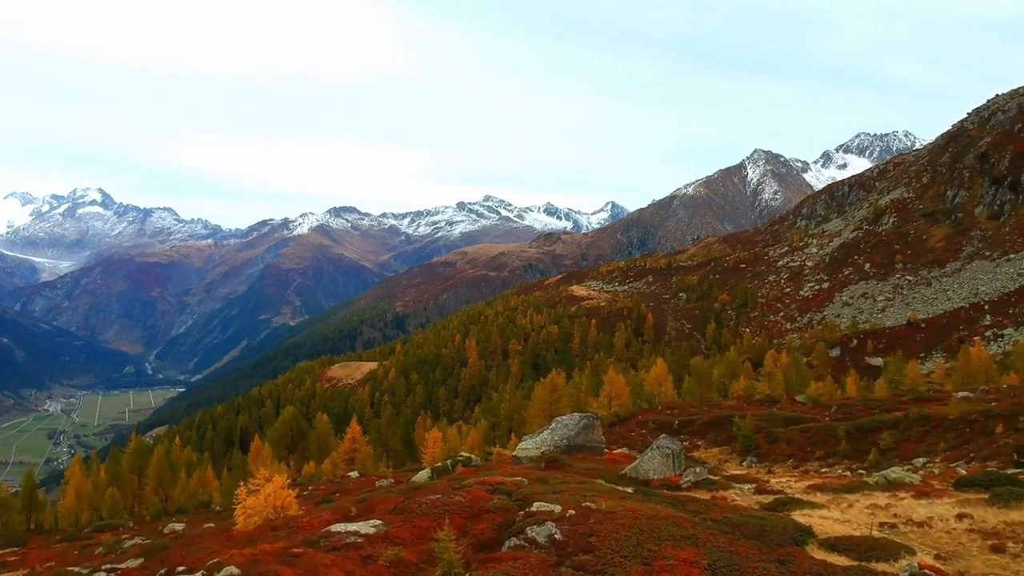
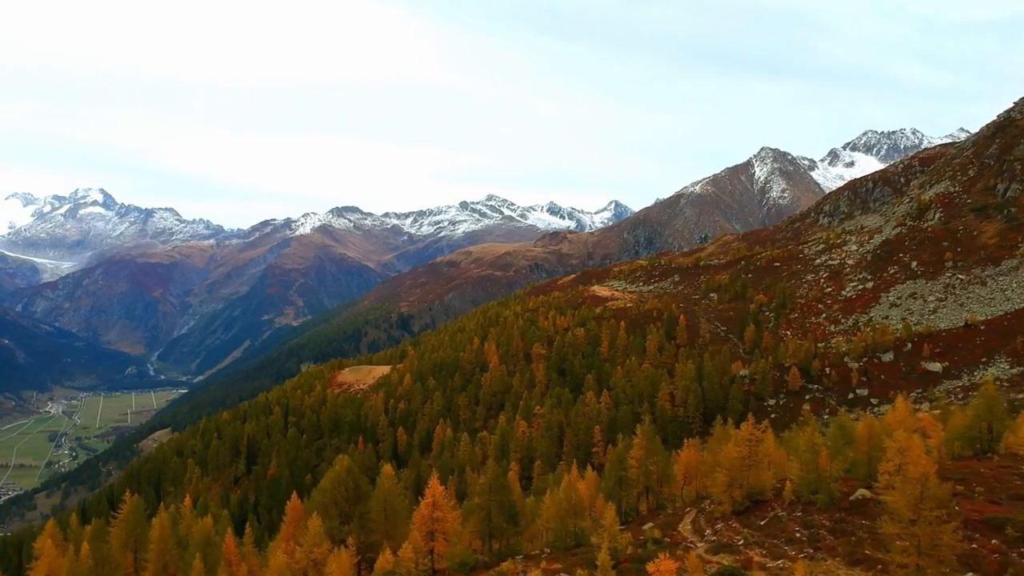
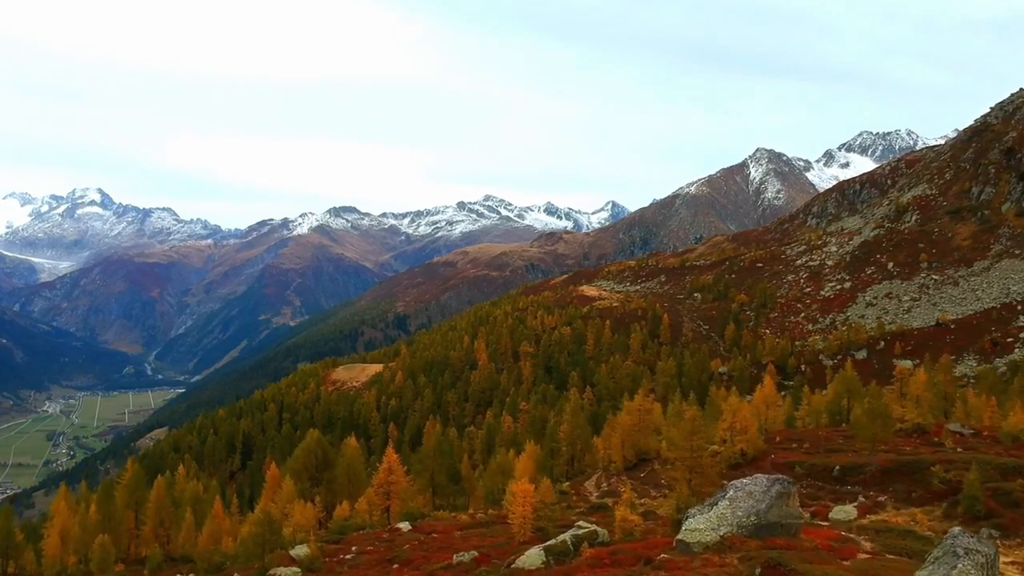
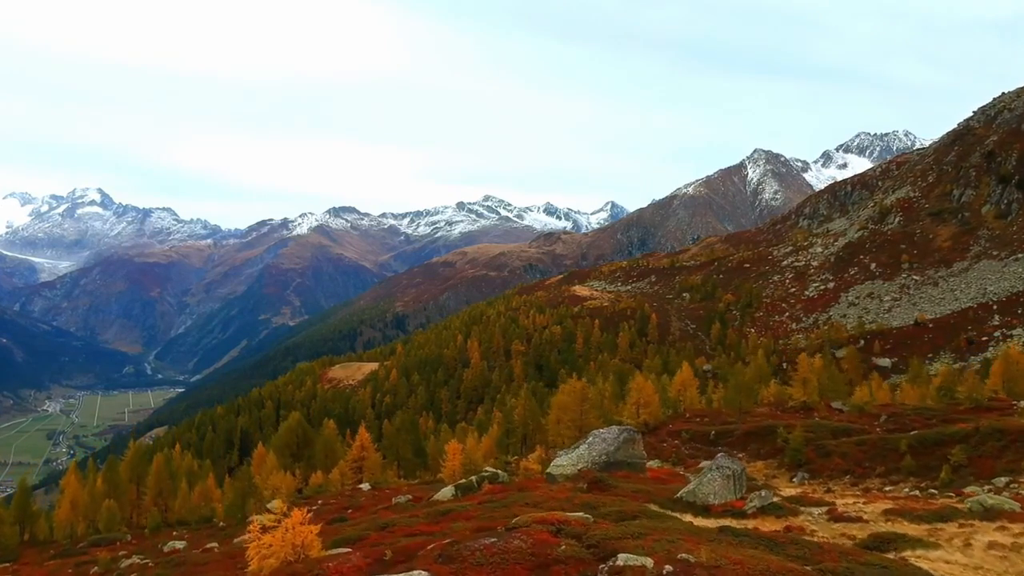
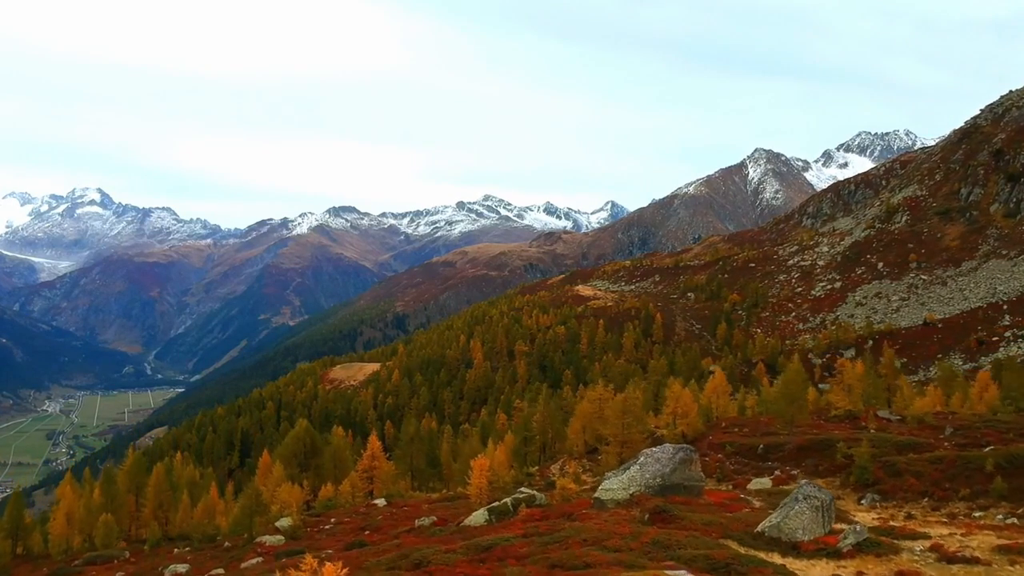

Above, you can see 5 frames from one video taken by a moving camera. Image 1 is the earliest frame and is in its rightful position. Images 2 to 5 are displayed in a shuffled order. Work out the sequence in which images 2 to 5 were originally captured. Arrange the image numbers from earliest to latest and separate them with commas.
4, 5, 3, 2
